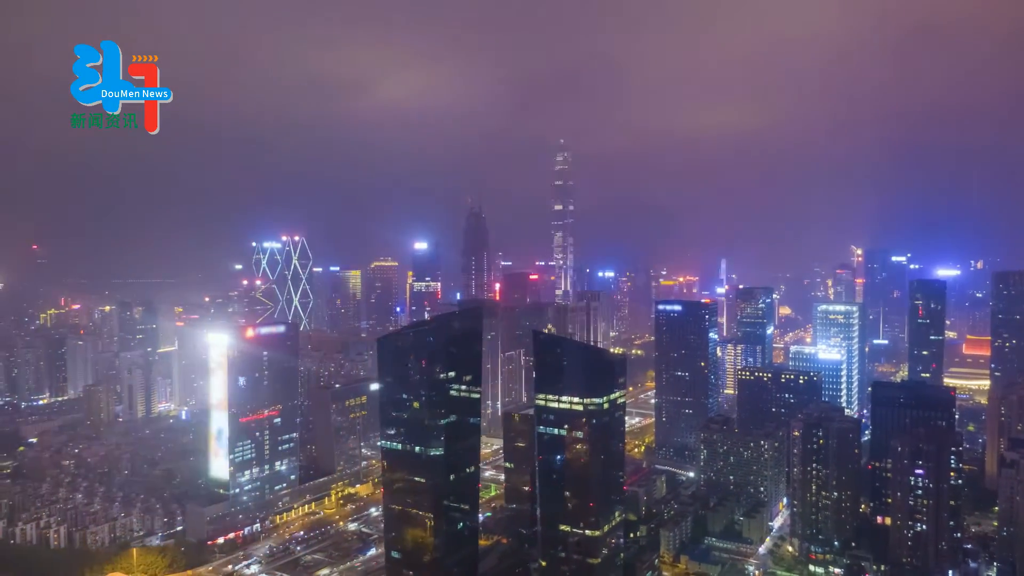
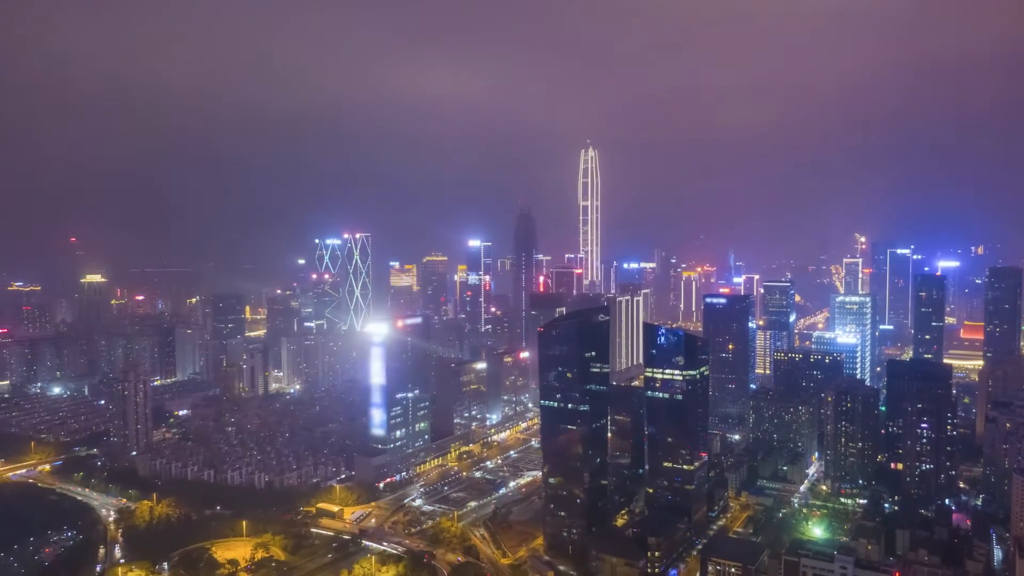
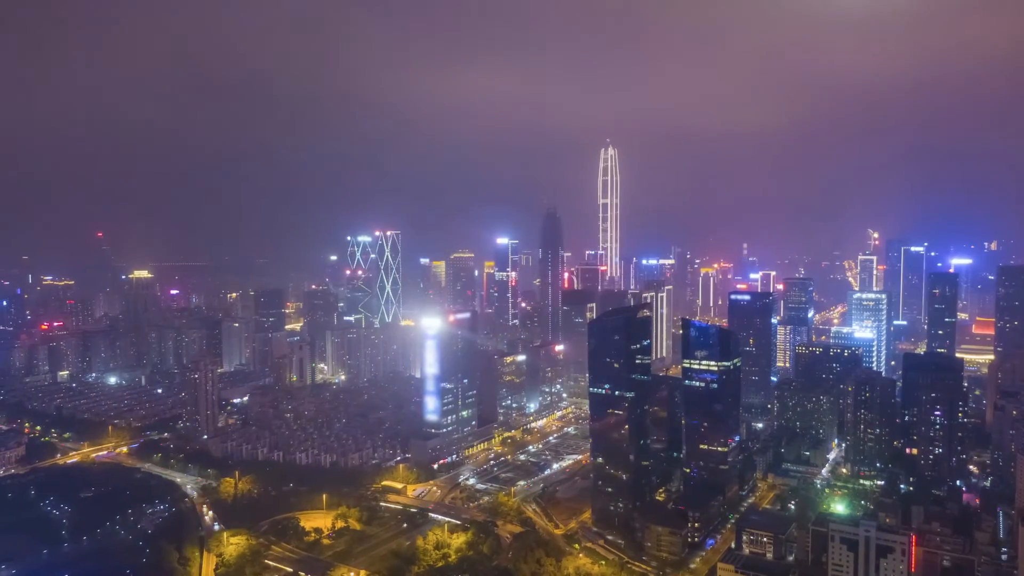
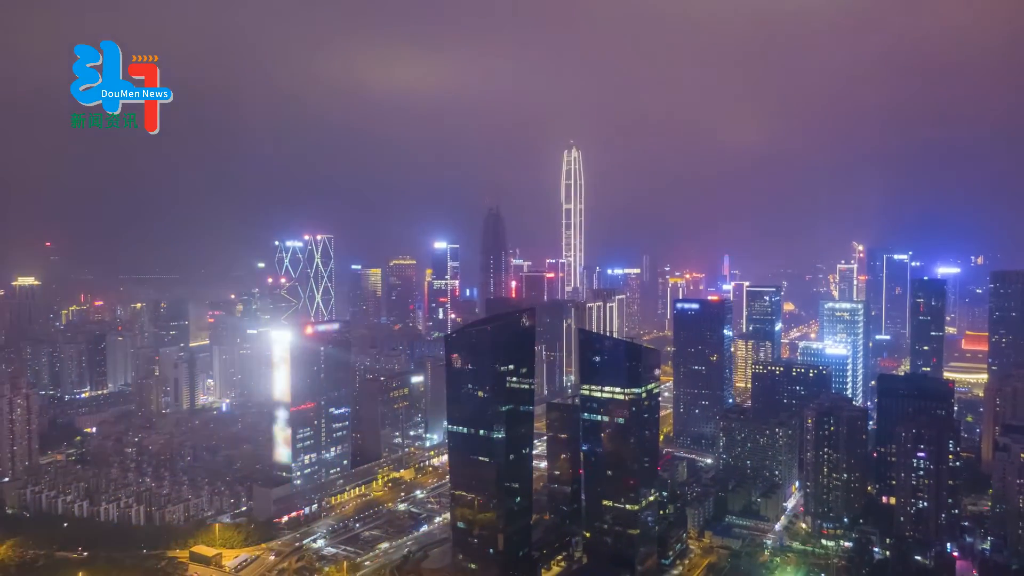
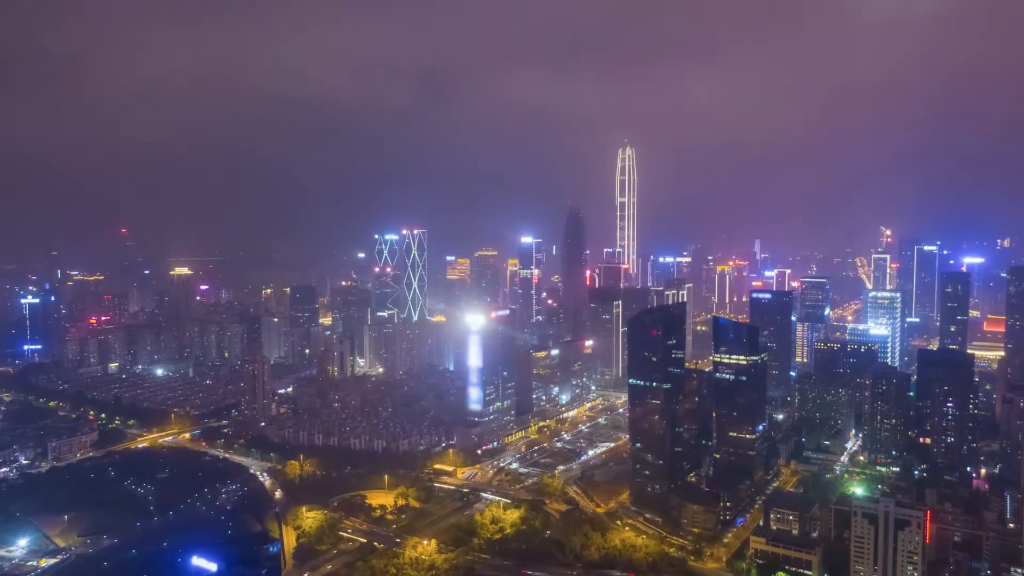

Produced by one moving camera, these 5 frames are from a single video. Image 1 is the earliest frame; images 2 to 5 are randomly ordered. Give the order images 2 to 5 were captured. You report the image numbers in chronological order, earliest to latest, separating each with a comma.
4, 2, 3, 5
